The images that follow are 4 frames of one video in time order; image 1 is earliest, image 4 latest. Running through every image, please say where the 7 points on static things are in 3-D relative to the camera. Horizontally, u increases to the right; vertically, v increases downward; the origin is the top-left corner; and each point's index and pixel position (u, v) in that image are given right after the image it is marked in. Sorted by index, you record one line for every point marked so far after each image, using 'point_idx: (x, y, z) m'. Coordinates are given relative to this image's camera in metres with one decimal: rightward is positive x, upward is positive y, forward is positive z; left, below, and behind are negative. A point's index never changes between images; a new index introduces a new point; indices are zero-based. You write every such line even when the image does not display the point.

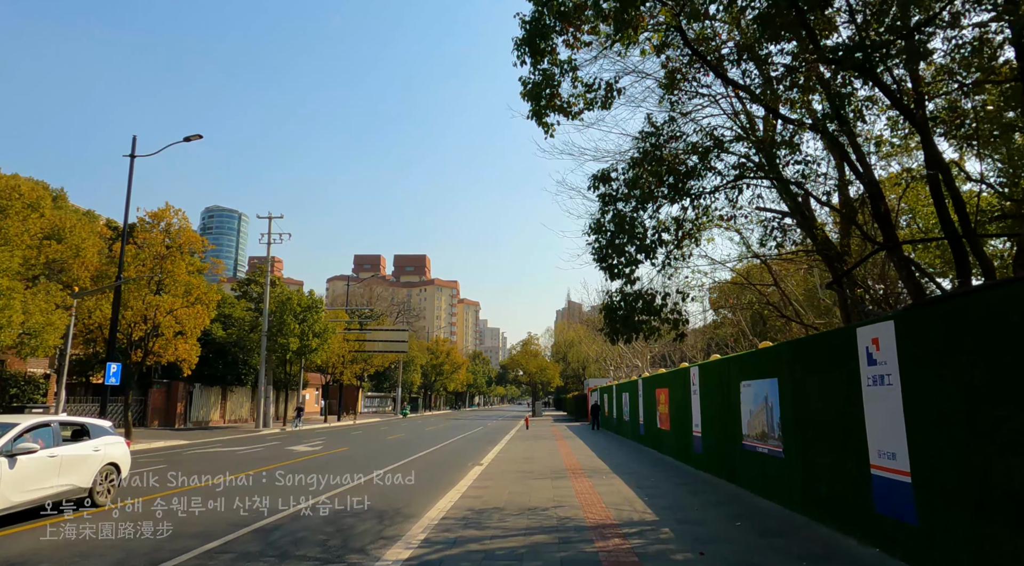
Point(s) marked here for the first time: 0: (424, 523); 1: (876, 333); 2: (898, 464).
0: (-0.9, -2.5, +7.2) m
1: (+3.0, -0.4, +5.5) m
2: (+3.0, -1.4, +5.2) m
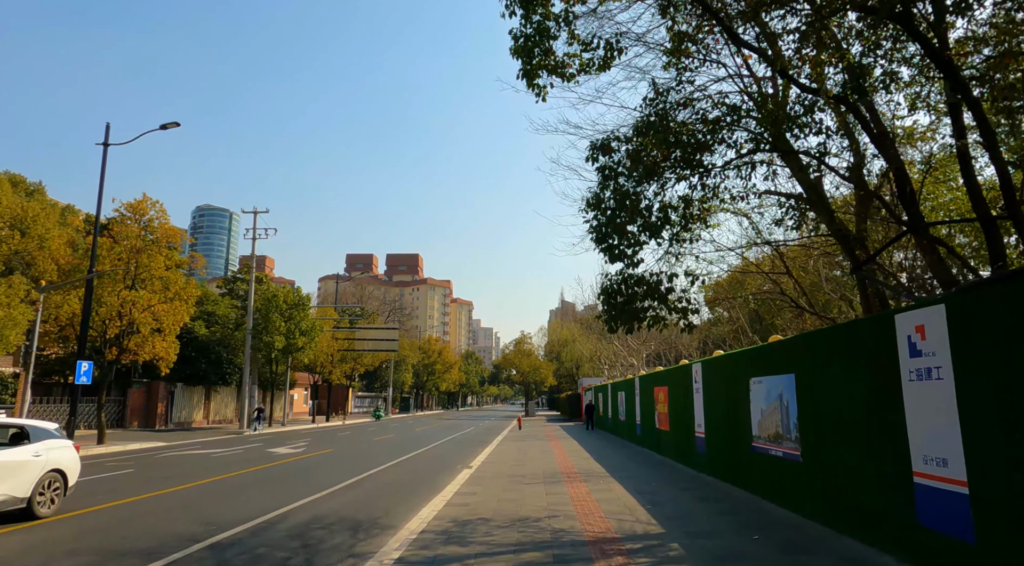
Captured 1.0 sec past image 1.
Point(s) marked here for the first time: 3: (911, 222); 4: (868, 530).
0: (-1.1, -2.4, +6.4) m
1: (+2.9, -0.3, +4.8) m
2: (+2.9, -1.2, +4.5) m
3: (+4.4, +0.7, +7.5) m
4: (+2.9, -2.0, +5.5) m
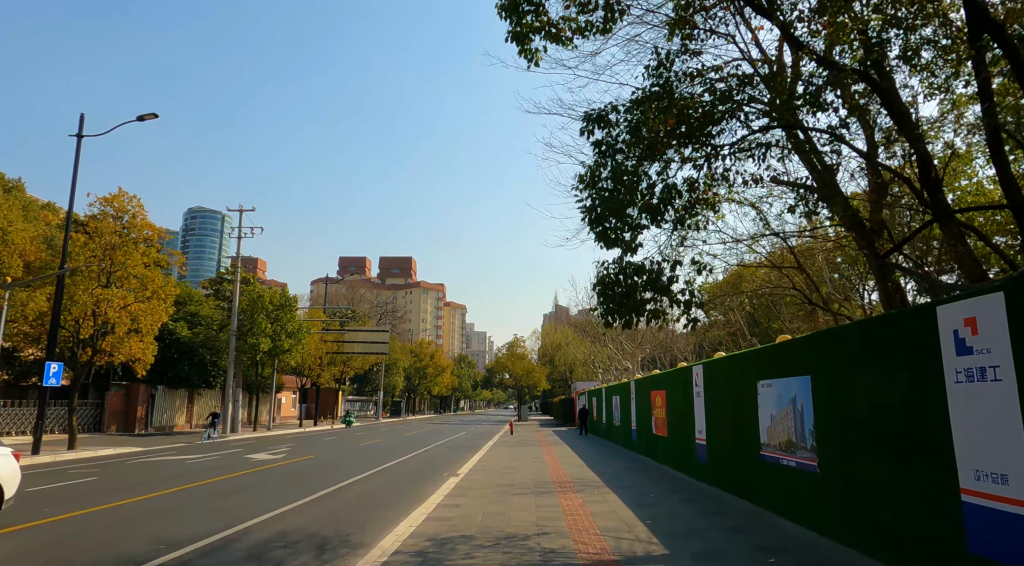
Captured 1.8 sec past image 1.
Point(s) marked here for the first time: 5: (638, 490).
0: (-1.2, -2.3, +5.7) m
1: (+2.8, -0.2, +4.1) m
2: (+2.8, -1.2, +3.8) m
3: (+4.3, +0.7, +6.9) m
4: (+2.8, -1.9, +4.8) m
5: (+2.3, -3.7, +12.1) m
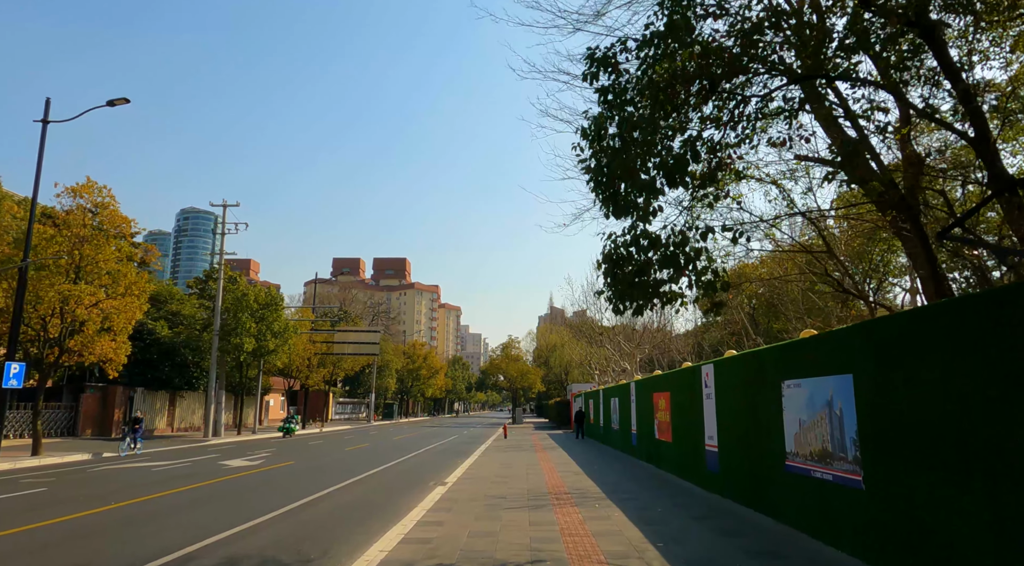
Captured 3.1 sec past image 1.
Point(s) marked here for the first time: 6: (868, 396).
0: (-1.3, -2.2, +4.7) m
1: (+2.7, 0.0, +3.1) m
2: (+2.7, -1.0, +2.8) m
3: (+4.2, +0.9, +5.9) m
4: (+2.7, -1.8, +3.9) m
5: (+2.1, -3.6, +11.1) m
6: (+2.8, -0.8, +5.2) m
